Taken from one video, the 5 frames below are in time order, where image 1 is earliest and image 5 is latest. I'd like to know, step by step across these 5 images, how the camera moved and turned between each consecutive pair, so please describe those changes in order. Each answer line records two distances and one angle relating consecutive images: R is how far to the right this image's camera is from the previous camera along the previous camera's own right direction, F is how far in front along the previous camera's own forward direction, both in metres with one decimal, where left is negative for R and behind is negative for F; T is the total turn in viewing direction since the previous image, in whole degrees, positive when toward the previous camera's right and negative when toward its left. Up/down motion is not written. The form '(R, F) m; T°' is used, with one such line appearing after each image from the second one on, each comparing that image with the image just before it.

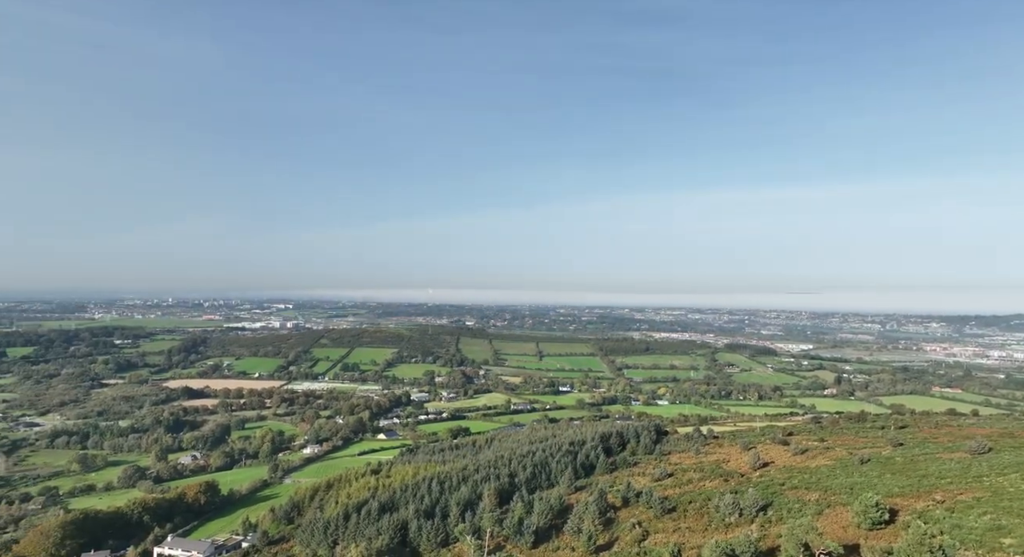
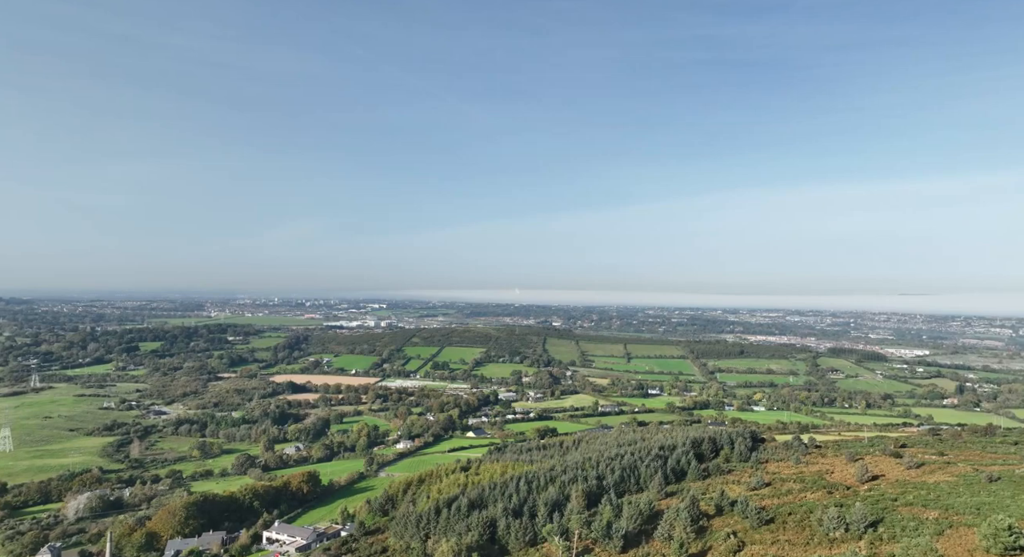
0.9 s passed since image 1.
(-0.1, -0.1) m; -7°
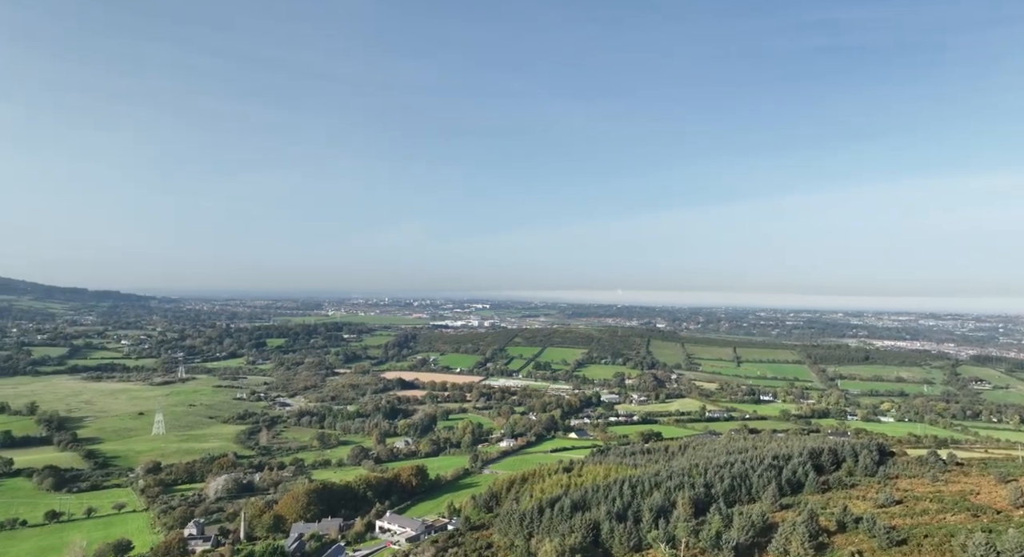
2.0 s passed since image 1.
(-0.2, 0.0) m; -9°
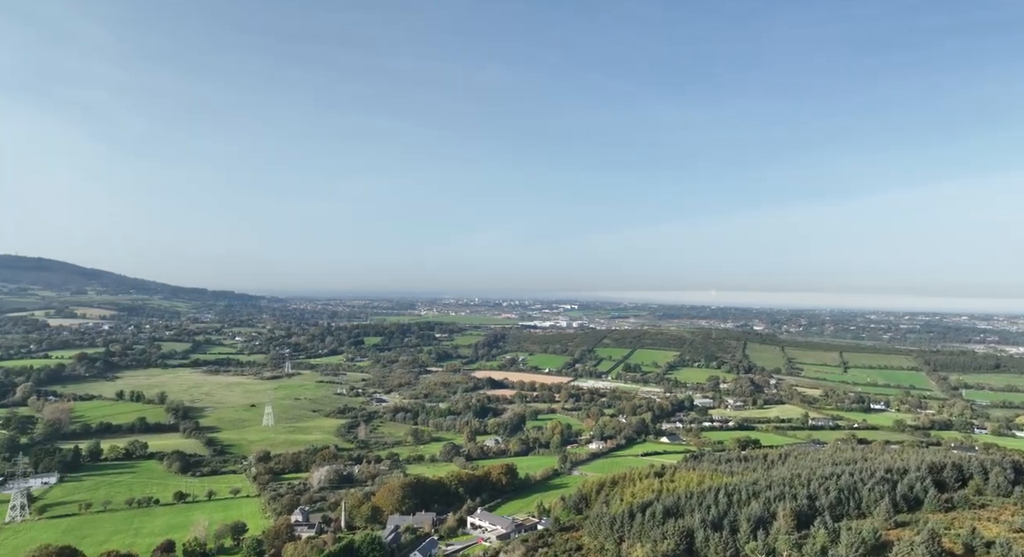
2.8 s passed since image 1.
(-0.3, -0.1) m; -7°
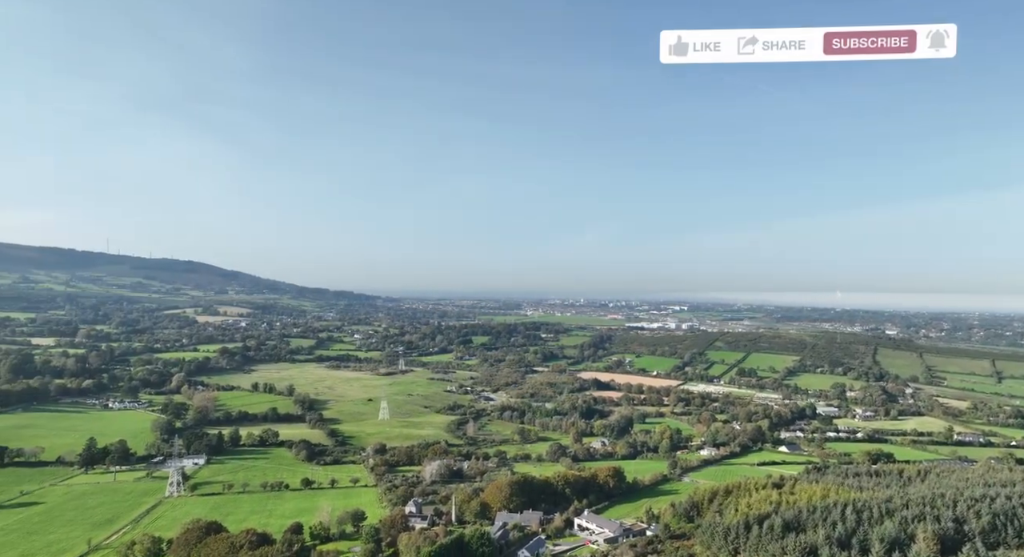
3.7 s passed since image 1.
(-0.4, +0.2) m; -9°
